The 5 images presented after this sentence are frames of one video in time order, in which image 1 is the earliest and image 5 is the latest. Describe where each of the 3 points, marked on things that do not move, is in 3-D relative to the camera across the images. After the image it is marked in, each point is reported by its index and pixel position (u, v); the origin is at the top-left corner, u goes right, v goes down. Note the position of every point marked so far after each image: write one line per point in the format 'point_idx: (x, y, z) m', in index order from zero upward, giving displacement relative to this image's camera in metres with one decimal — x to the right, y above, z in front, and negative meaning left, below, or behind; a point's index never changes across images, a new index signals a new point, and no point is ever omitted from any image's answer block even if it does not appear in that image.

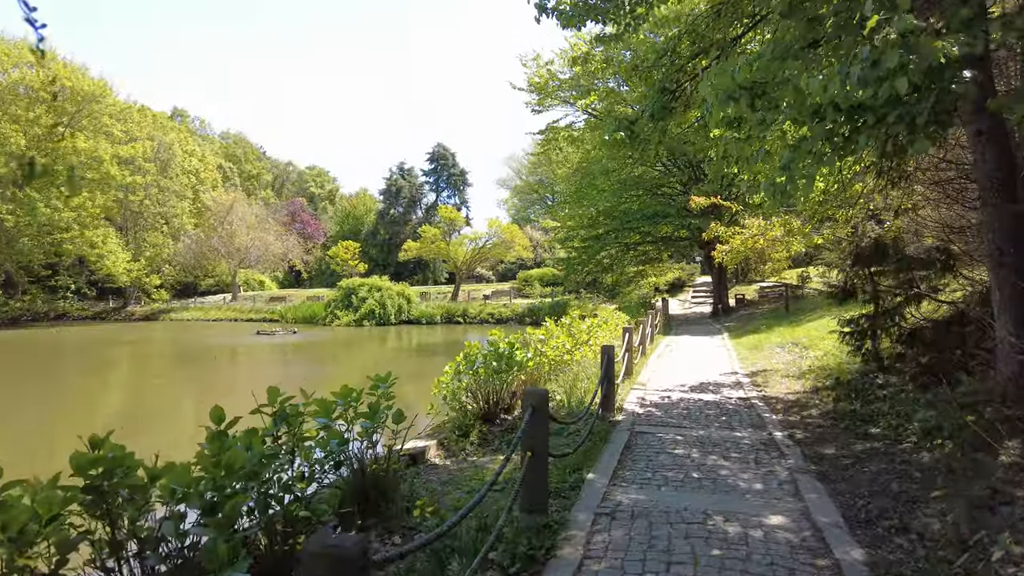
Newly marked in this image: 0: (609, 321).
0: (+1.3, -0.4, +8.3) m
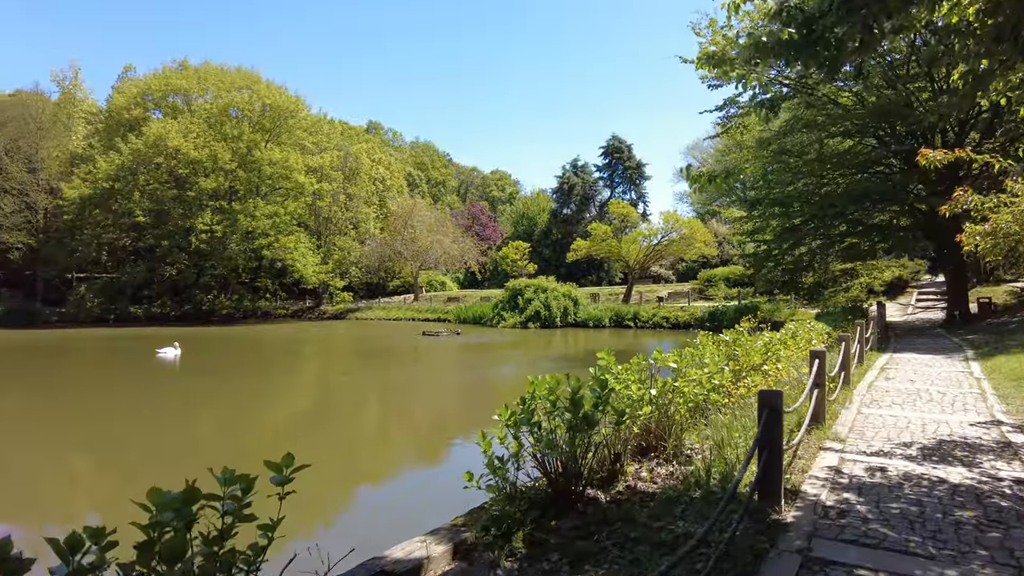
0: (+2.7, -0.5, +6.2) m
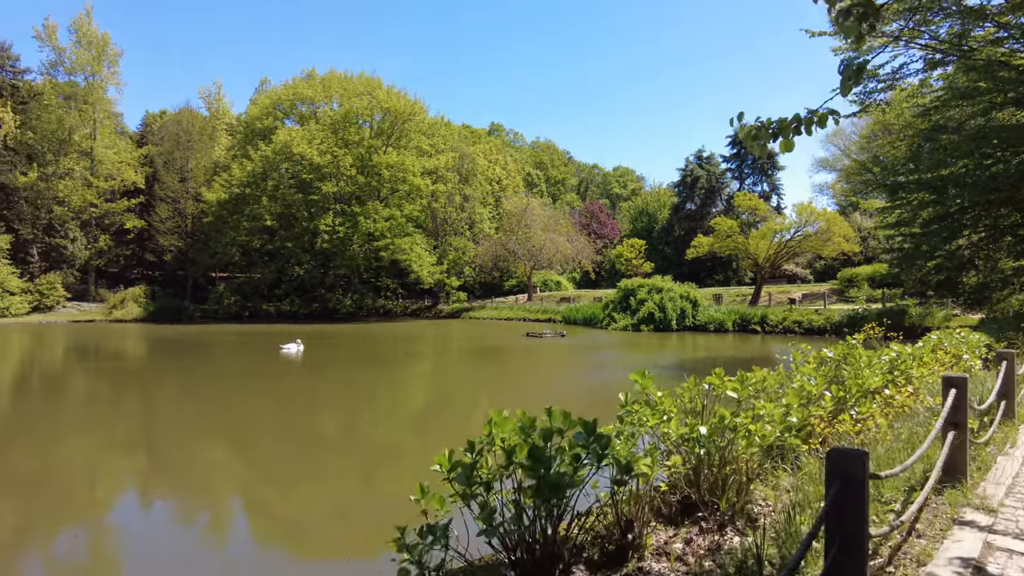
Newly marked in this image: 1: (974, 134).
0: (+3.2, -0.5, +4.9) m
1: (+6.8, +2.3, +9.5) m
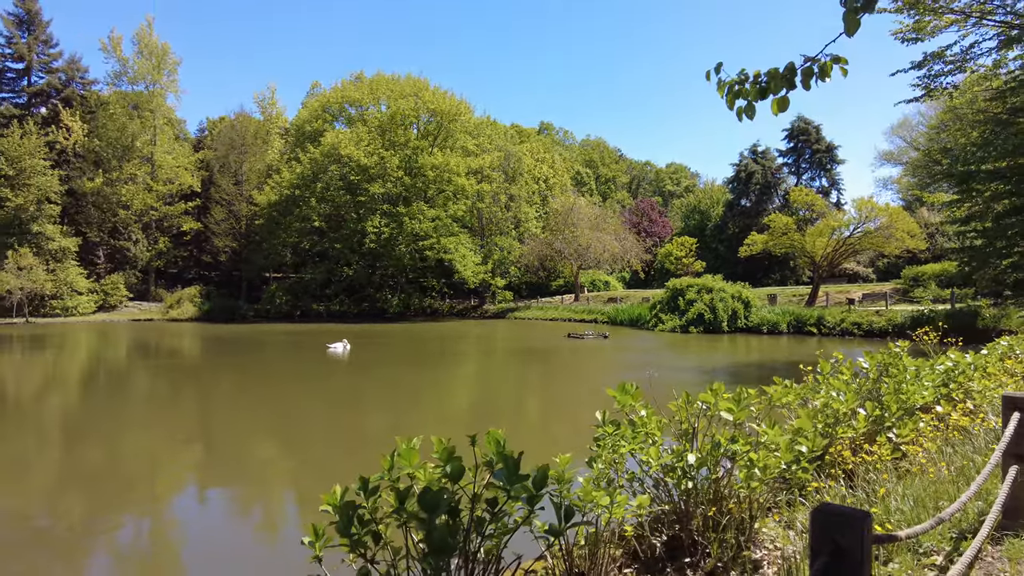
0: (+3.3, -0.4, +4.2) m
1: (+7.2, +2.3, +8.5) m
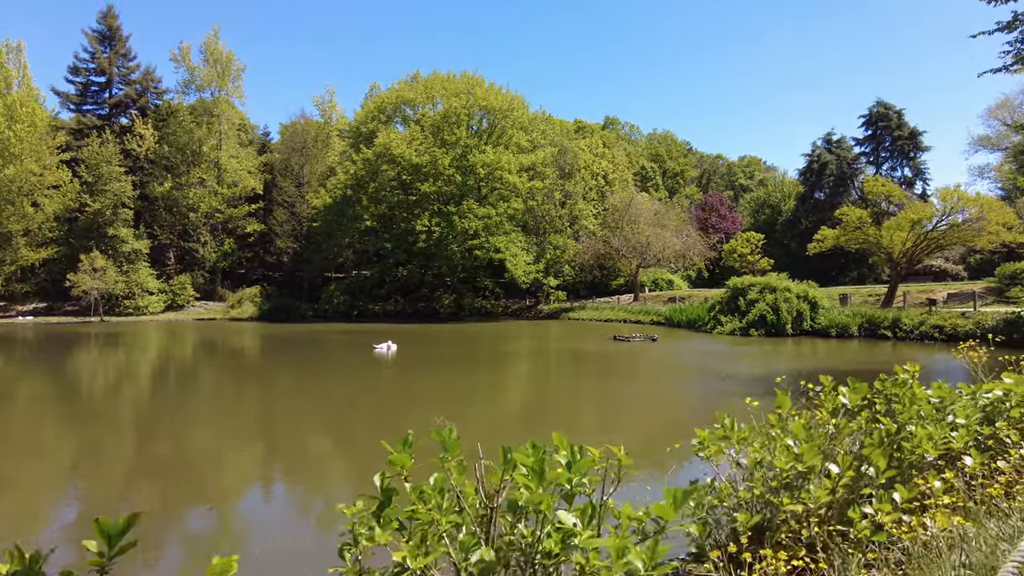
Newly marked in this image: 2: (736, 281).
0: (+2.9, -0.4, +3.1) m
1: (+7.3, +2.3, +7.0) m
2: (+6.9, +0.2, +19.7) m
